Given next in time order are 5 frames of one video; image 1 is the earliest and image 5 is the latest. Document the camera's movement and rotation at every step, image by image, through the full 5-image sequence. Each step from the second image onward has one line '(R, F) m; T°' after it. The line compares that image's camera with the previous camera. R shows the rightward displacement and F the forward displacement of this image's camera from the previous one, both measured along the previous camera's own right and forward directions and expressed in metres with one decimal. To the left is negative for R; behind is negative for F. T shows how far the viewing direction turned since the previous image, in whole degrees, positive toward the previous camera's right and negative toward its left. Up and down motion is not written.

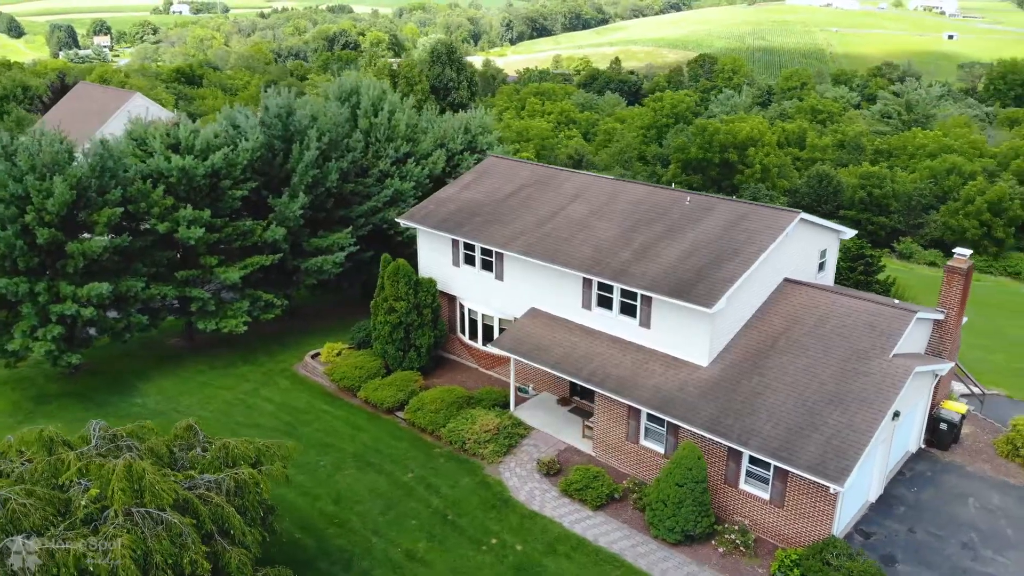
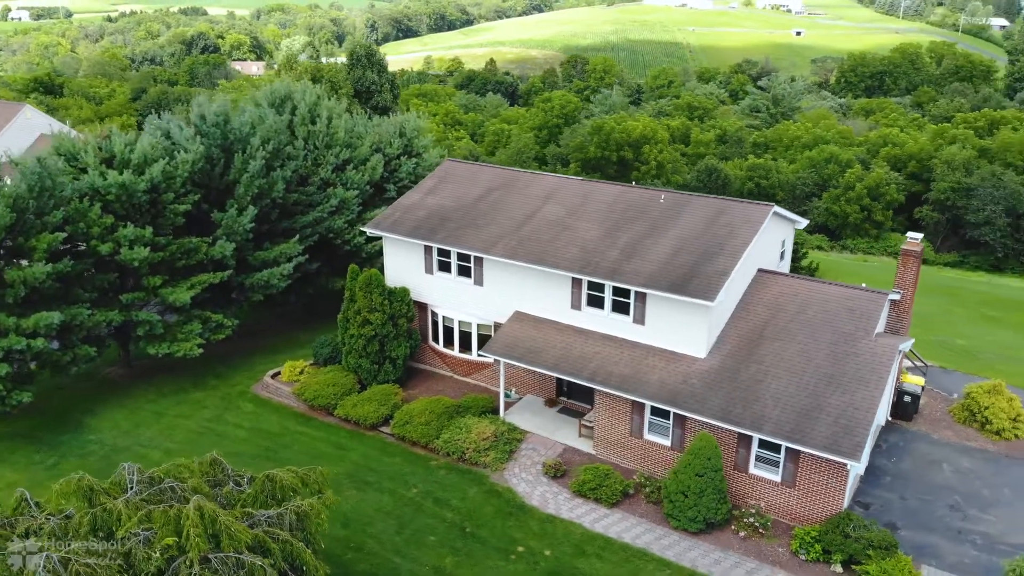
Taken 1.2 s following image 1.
(-3.0, +0.4) m; +9°
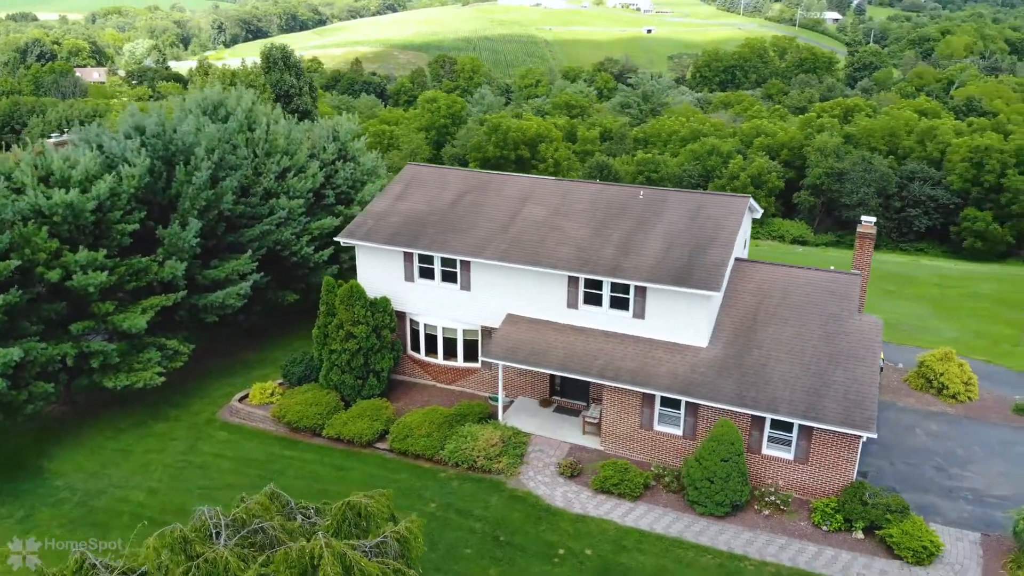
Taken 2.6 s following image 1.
(-3.4, +0.4) m; +10°
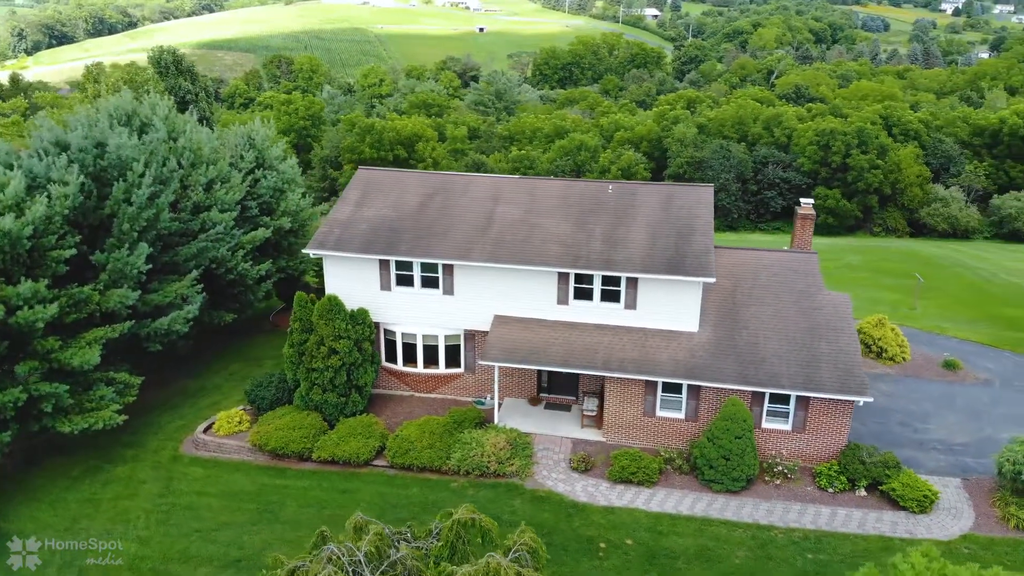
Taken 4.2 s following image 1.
(-3.9, +0.6) m; +11°
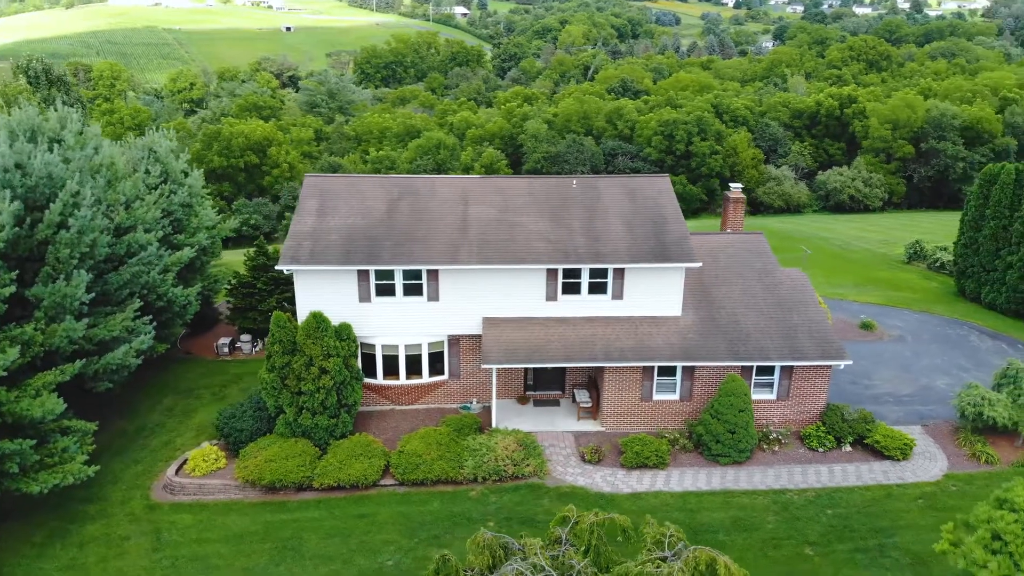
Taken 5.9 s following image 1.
(-4.4, +0.7) m; +13°
